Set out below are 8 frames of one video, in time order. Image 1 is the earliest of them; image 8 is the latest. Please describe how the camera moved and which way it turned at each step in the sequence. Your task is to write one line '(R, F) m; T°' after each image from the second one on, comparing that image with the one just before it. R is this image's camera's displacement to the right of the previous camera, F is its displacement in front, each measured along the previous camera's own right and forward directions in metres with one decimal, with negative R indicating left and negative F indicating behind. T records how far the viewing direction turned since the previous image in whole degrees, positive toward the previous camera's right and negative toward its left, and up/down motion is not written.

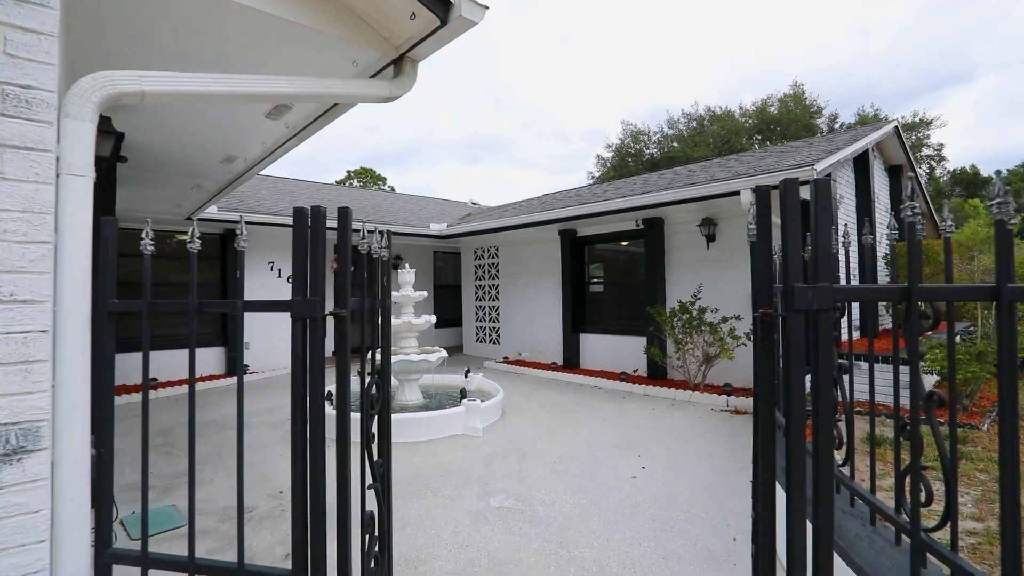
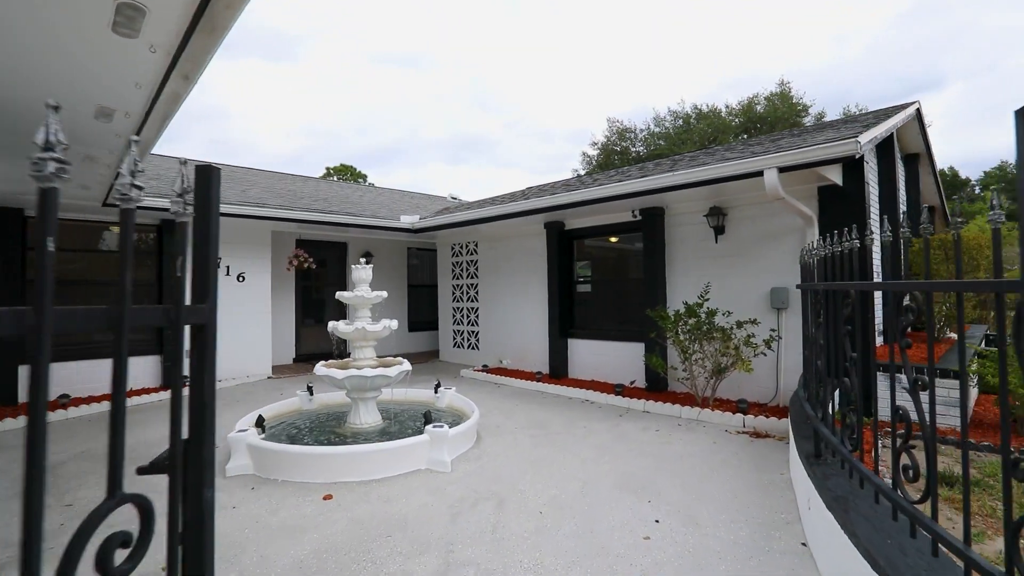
(+0.1, +0.9) m; +2°
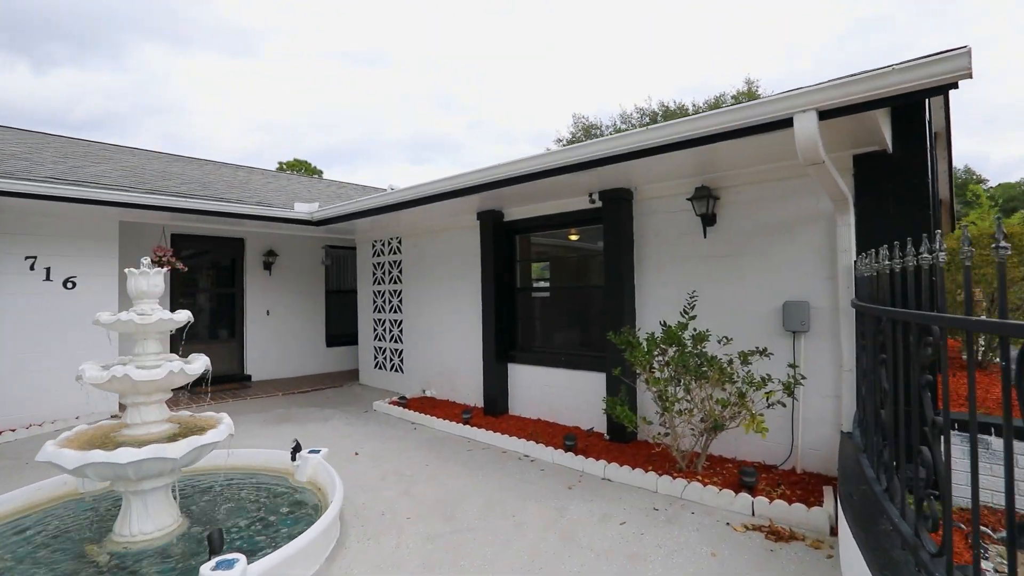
(+0.5, +1.6) m; +4°
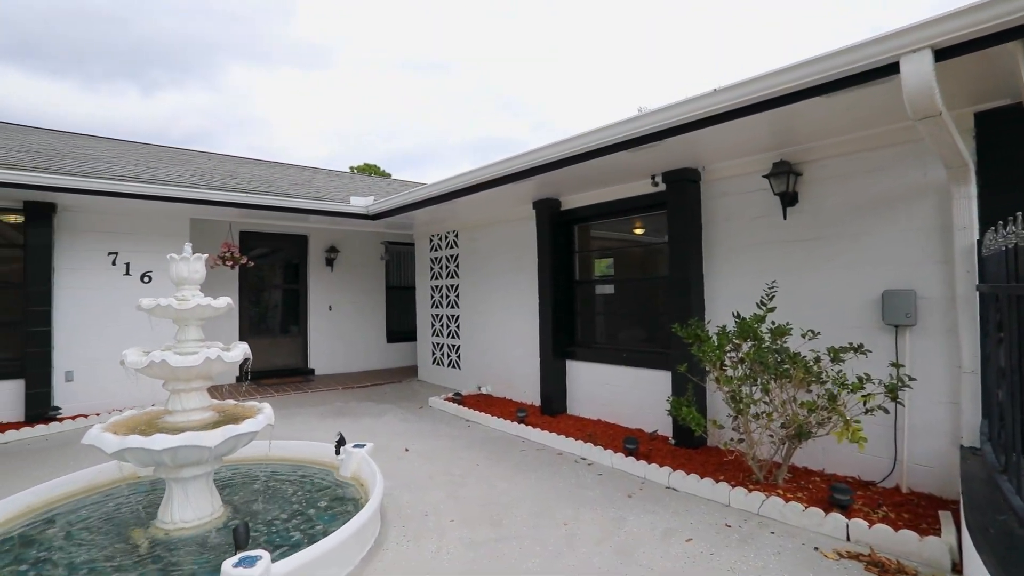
(+0.1, +0.3) m; -7°
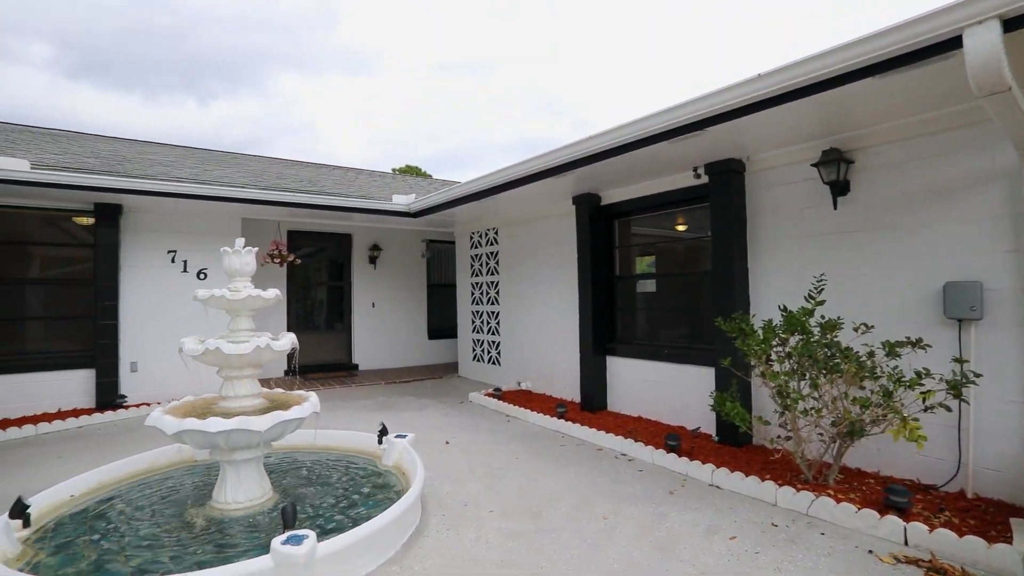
(0.0, 0.0) m; -4°
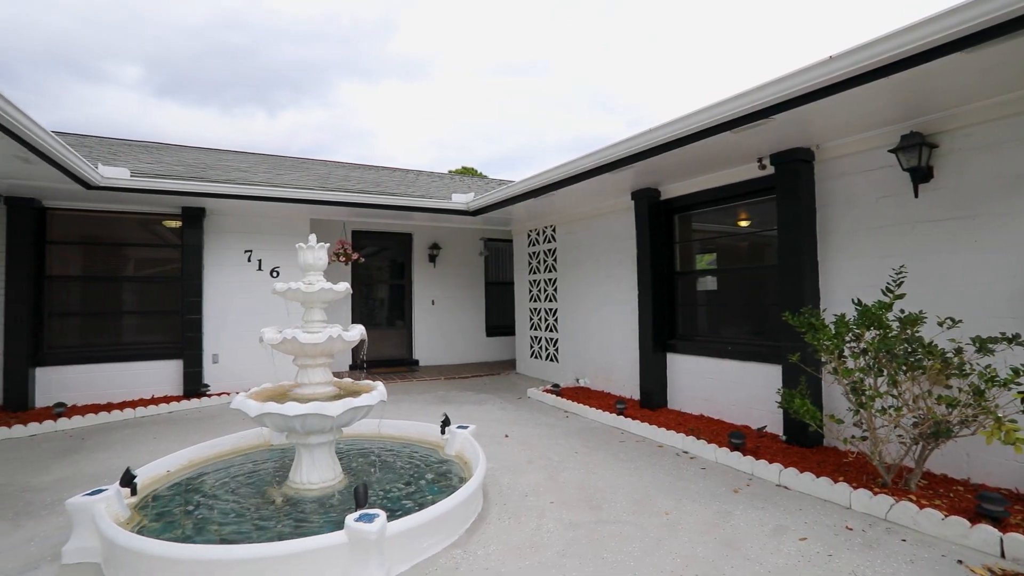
(0.0, 0.0) m; -6°
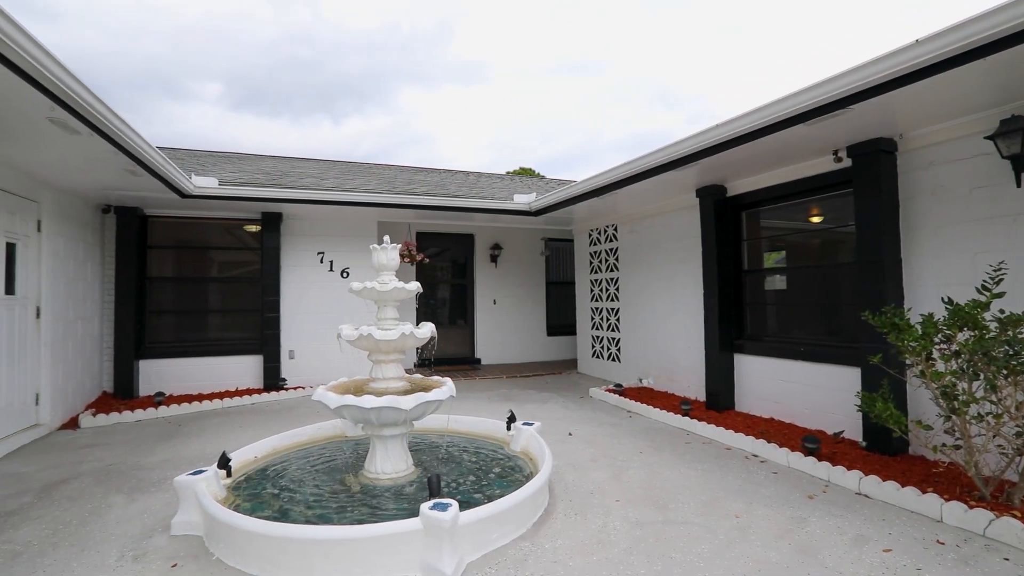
(0.0, 0.0) m; -6°
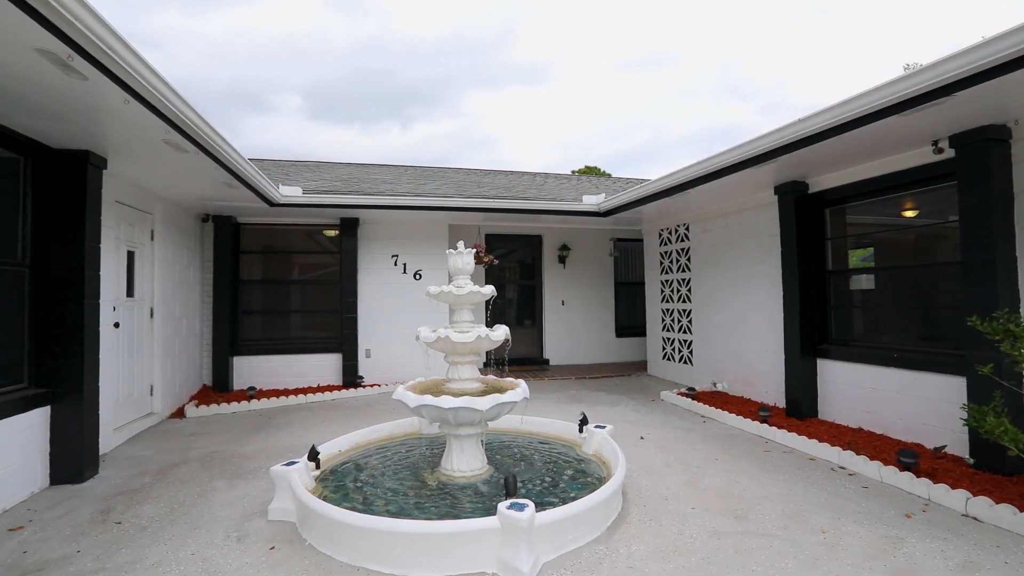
(-0.1, 0.0) m; -7°
